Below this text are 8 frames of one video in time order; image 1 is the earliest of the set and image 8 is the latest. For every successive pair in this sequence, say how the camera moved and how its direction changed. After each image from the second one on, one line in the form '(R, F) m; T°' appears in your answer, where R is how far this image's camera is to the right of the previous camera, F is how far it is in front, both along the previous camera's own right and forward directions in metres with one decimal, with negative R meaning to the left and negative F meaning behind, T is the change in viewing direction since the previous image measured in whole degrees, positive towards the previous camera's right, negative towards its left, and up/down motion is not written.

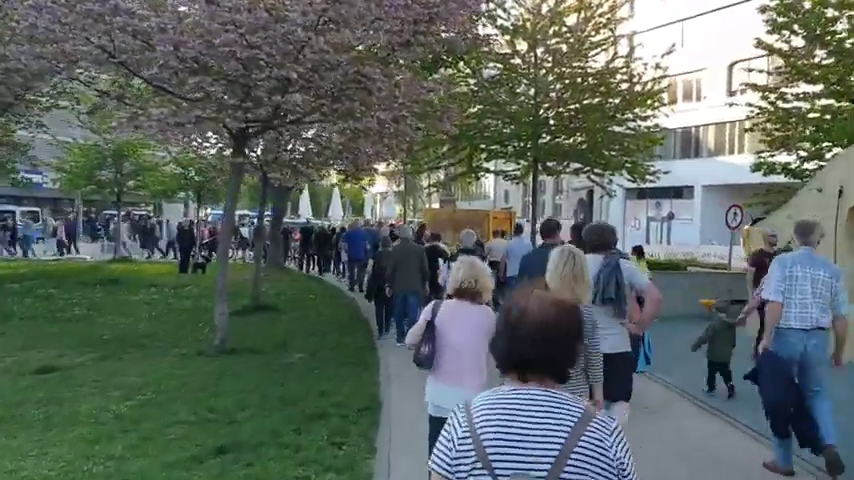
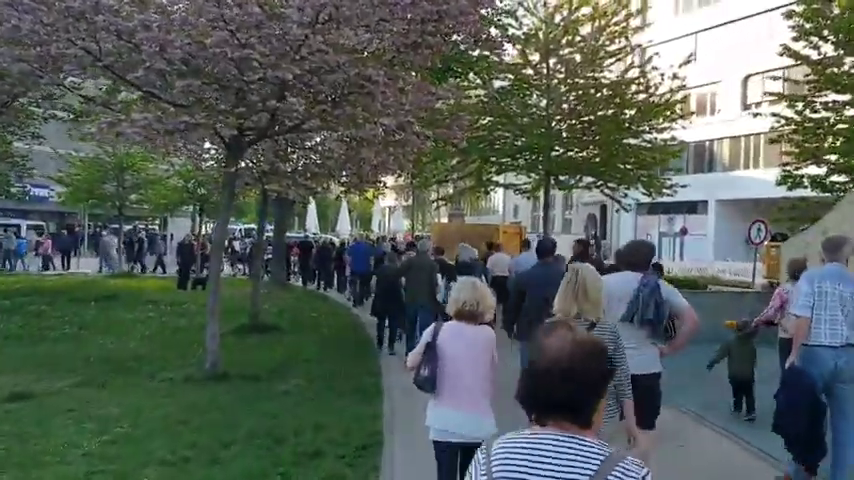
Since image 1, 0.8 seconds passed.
(0.0, +0.9) m; -1°
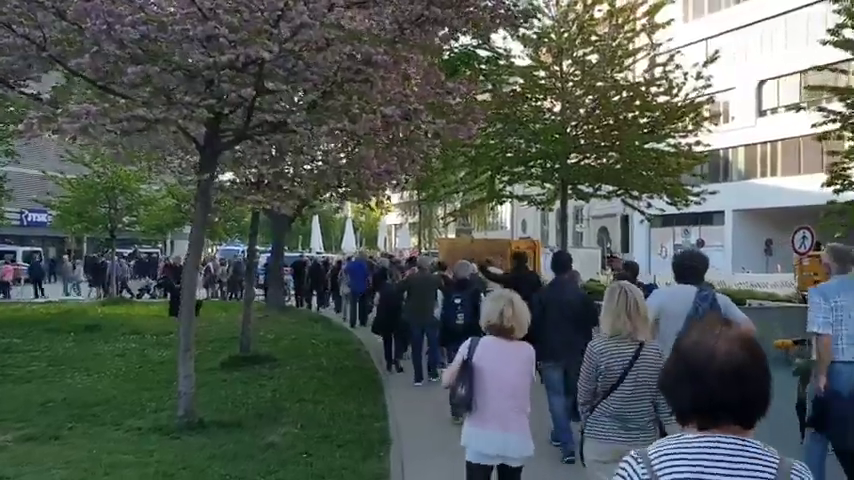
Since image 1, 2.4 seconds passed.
(-0.1, +1.9) m; 0°
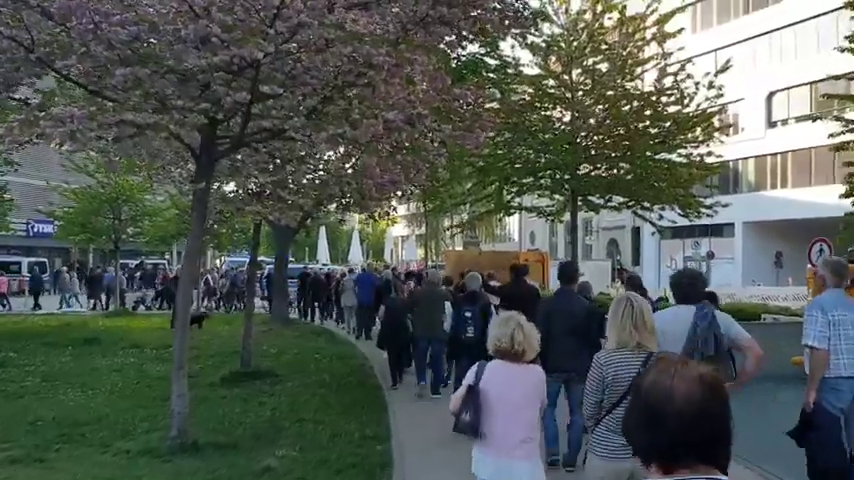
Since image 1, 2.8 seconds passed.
(0.0, +0.5) m; 0°
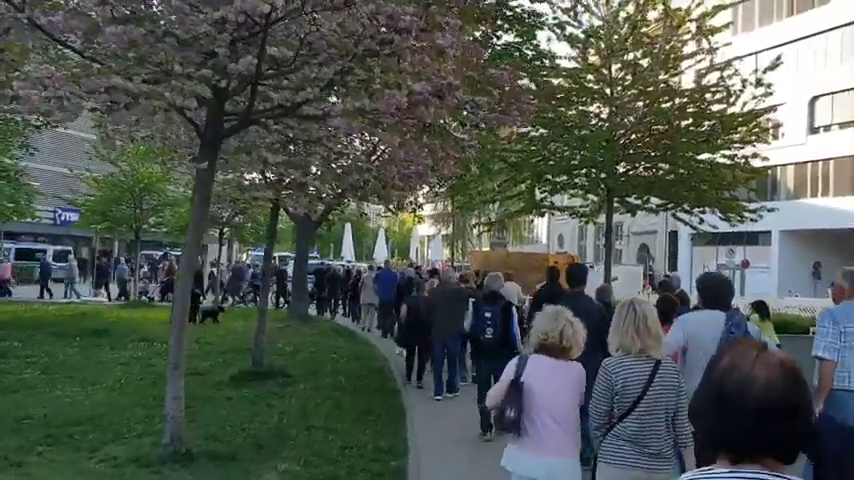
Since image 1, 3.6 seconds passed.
(0.0, +1.0) m; -2°
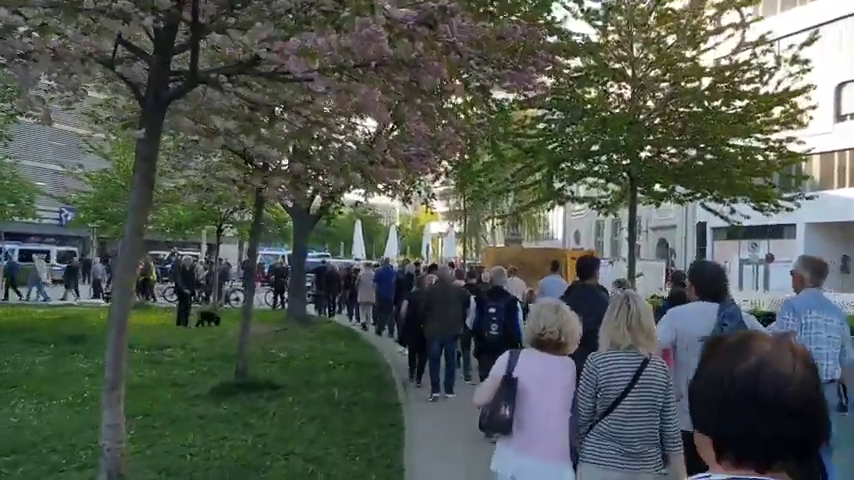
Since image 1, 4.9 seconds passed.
(+0.1, +1.7) m; -1°
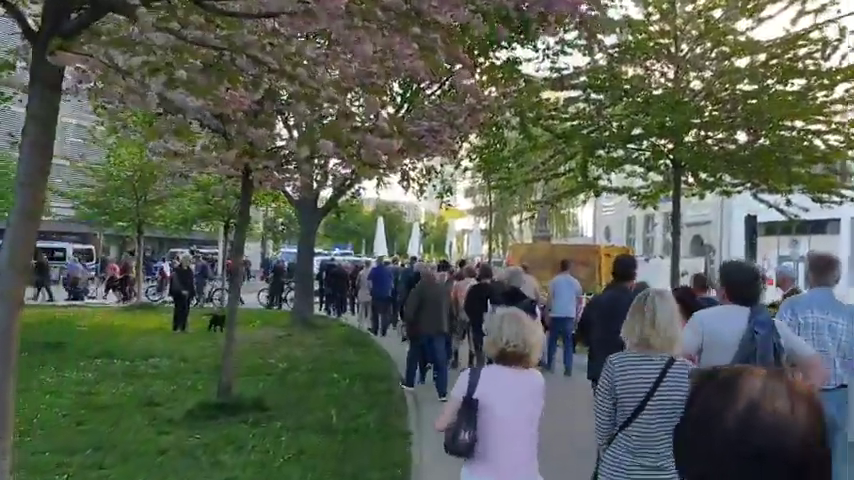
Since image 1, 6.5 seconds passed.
(+0.1, +2.1) m; -2°
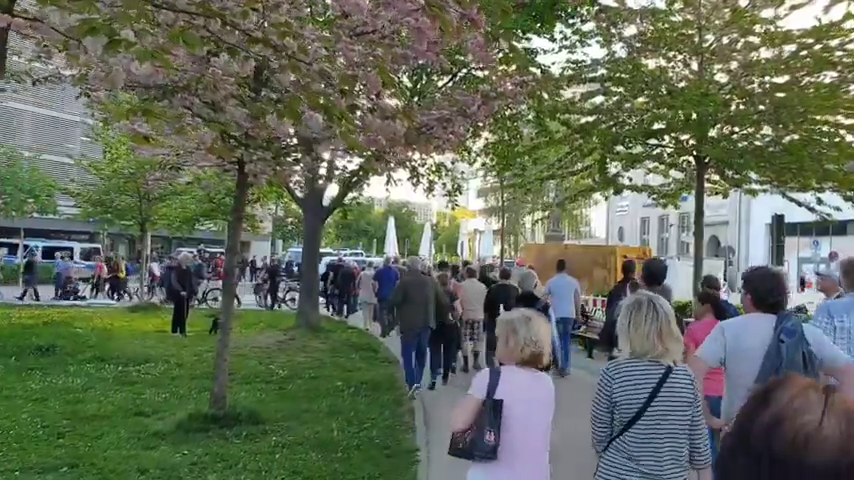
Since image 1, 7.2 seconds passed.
(0.0, +0.8) m; -1°
